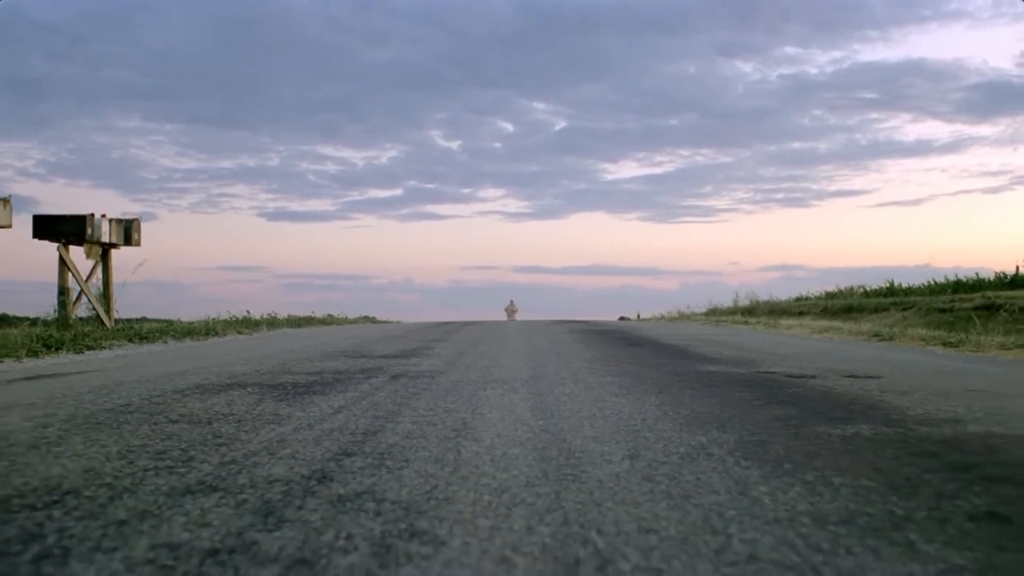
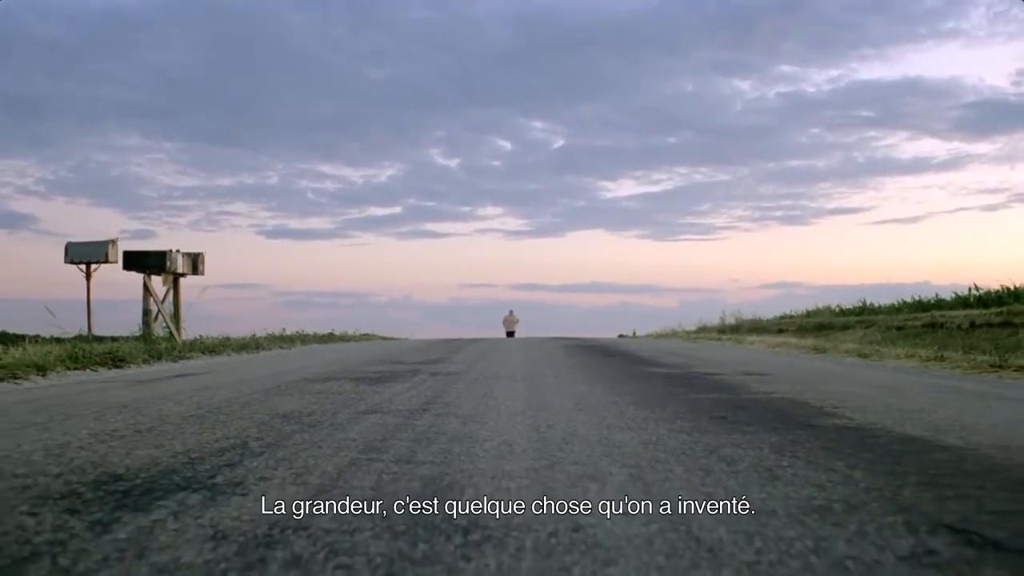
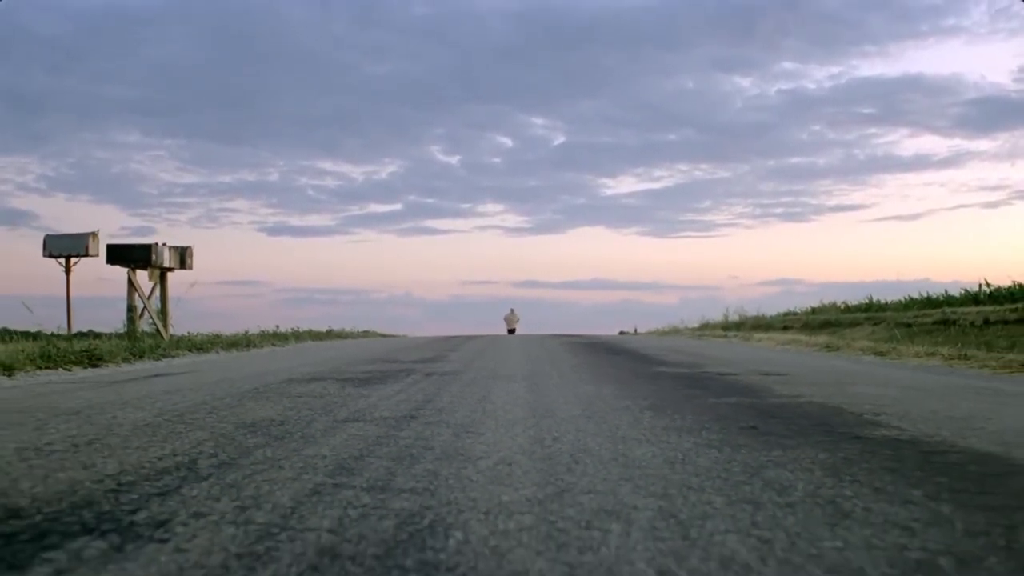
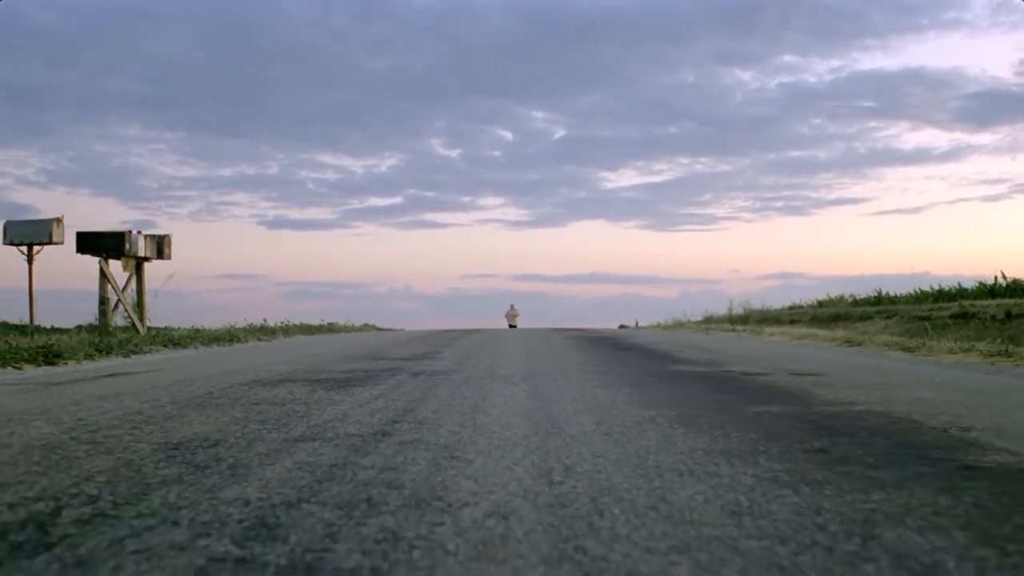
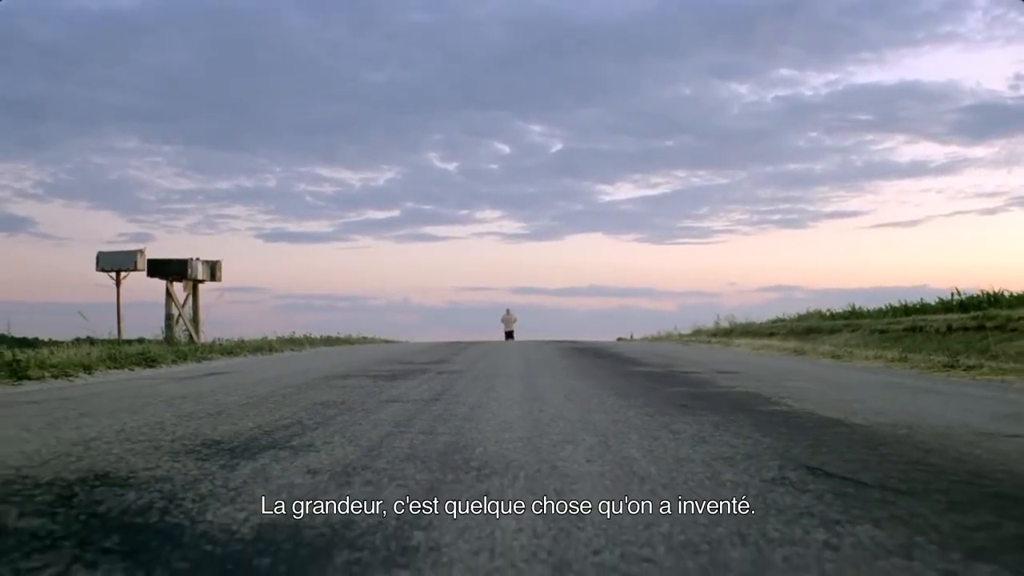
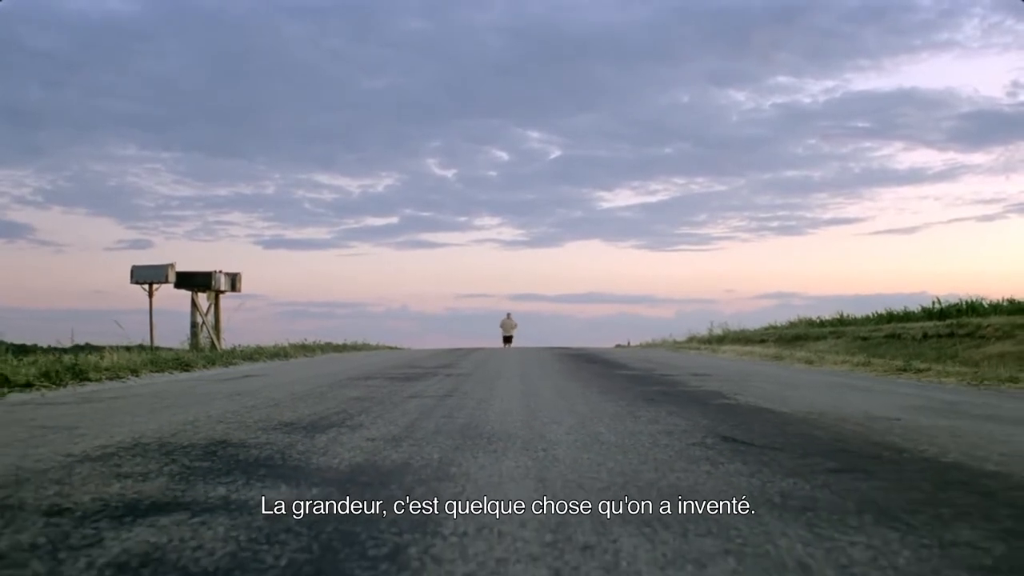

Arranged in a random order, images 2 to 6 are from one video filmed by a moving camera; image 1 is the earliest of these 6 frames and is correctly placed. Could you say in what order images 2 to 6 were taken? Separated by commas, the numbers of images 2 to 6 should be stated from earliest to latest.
4, 3, 2, 5, 6
